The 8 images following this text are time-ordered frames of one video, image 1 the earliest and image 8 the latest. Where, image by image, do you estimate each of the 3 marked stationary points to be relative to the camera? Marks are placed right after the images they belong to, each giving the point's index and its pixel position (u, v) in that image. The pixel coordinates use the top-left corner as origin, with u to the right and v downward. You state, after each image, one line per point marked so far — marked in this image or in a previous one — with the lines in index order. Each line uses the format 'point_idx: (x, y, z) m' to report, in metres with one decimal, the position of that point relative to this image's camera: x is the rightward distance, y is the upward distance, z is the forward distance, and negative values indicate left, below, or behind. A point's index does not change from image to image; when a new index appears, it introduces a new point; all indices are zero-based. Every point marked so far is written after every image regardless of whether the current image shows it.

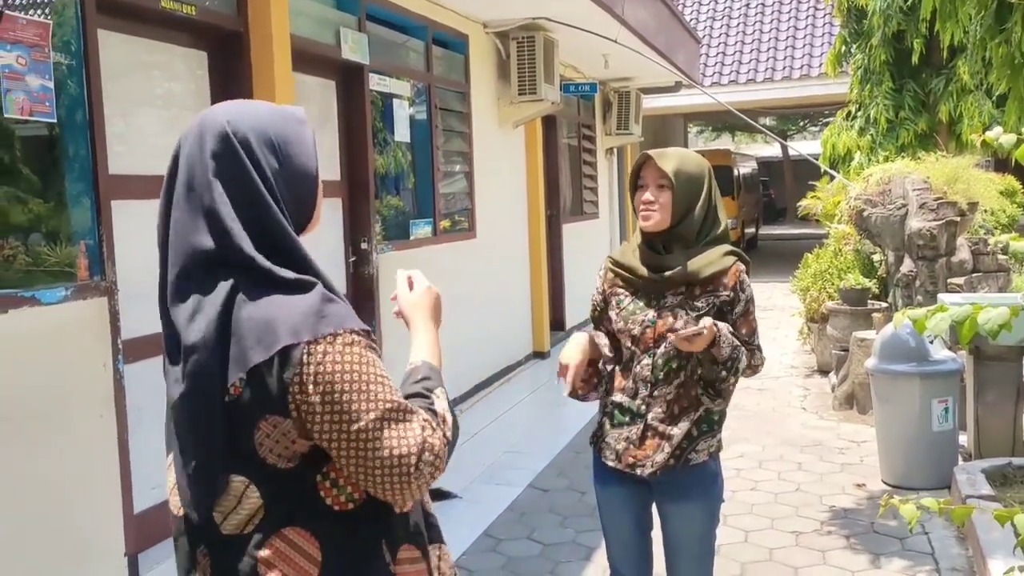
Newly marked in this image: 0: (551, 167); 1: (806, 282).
0: (+0.4, +1.2, +9.0) m
1: (+2.4, 0.0, +7.3) m
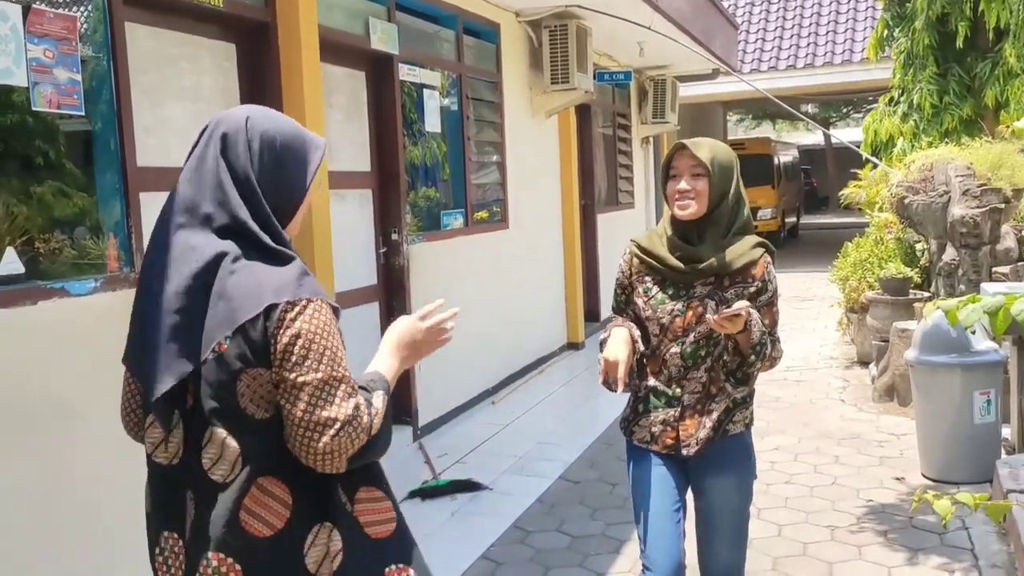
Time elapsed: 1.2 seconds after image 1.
0: (+0.7, +1.3, +8.9) m
1: (+2.6, +0.1, +7.2) m
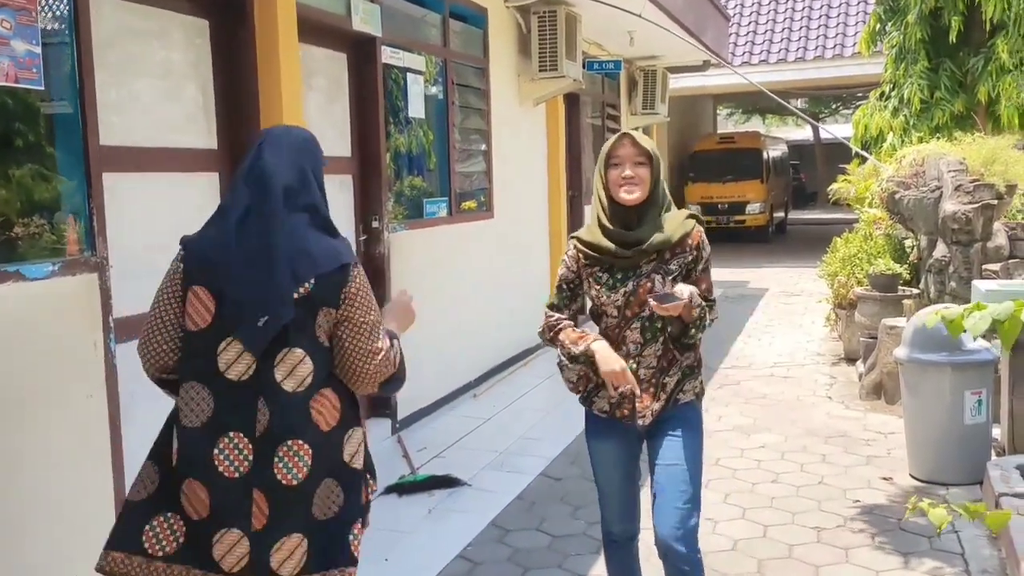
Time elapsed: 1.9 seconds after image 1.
0: (+0.6, +1.4, +8.8) m
1: (+2.5, +0.2, +7.1) m
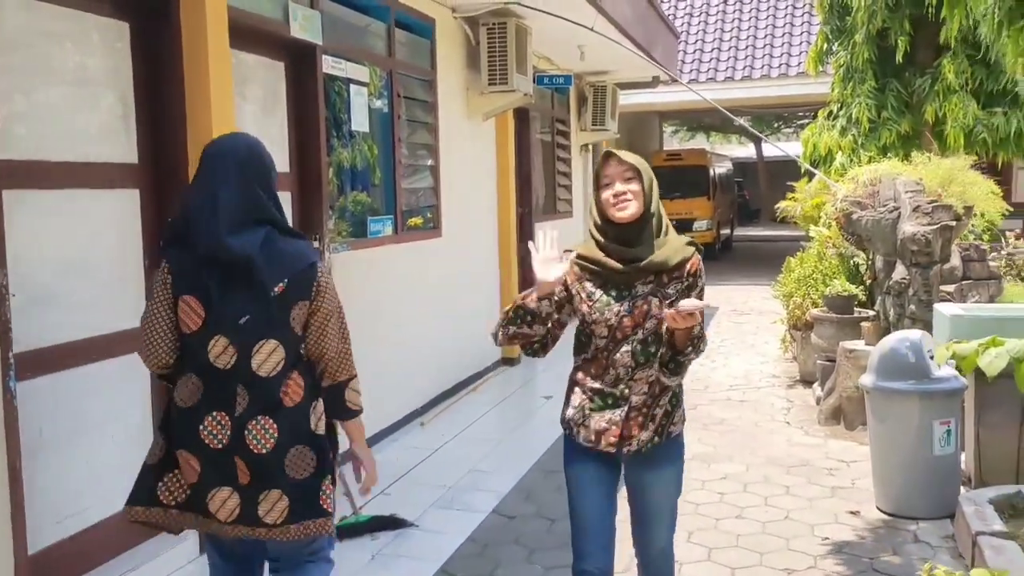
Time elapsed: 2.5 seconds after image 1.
0: (+0.1, +1.2, +8.6) m
1: (+2.1, 0.0, +6.9) m
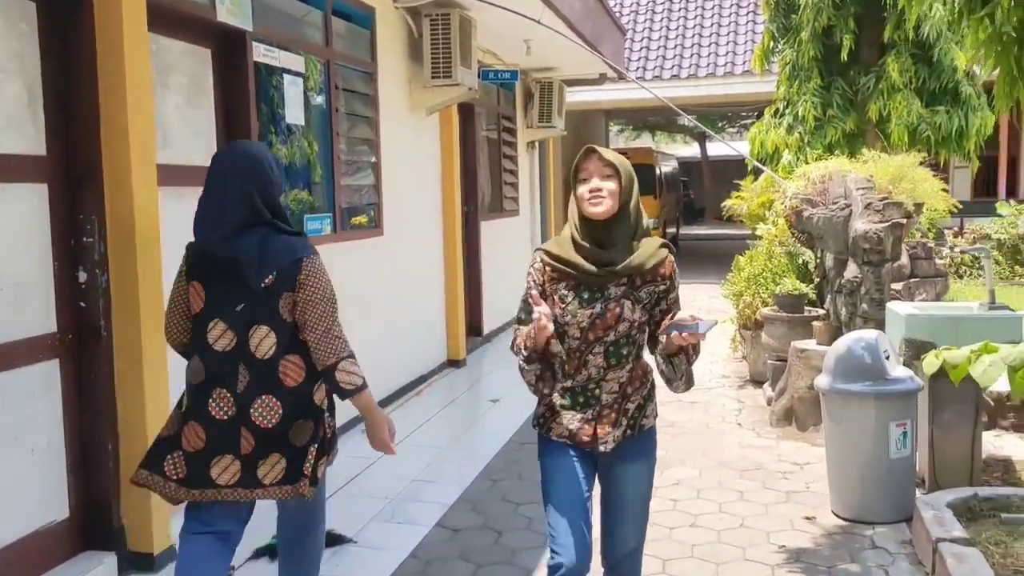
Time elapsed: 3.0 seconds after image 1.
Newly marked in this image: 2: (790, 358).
0: (-0.4, +1.2, +8.4) m
1: (+1.7, 0.0, +6.9) m
2: (+1.7, -0.4, +5.5) m
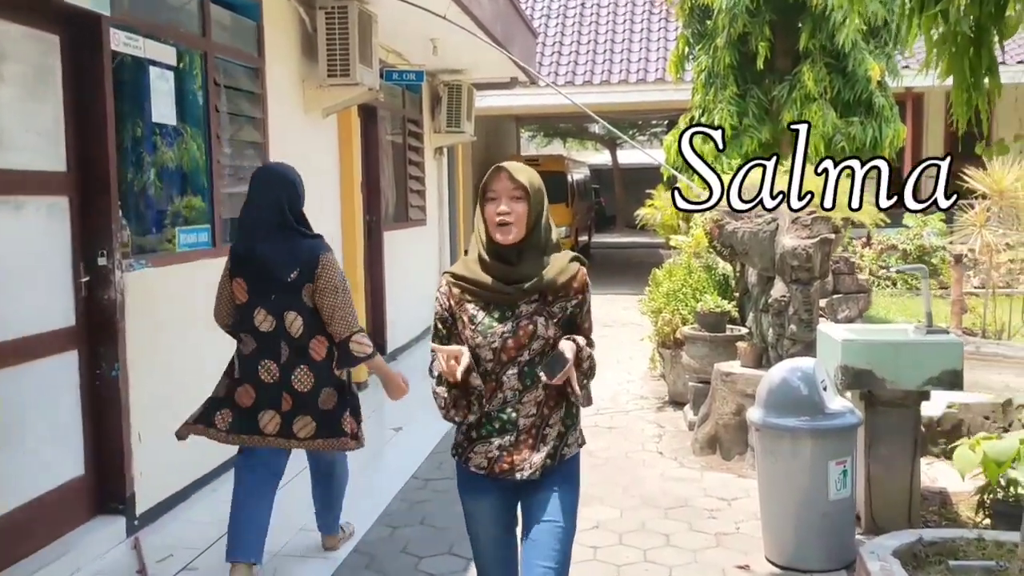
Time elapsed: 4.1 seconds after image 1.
0: (-1.2, +1.1, +7.8) m
1: (+1.0, -0.1, +6.5) m
2: (+1.2, -0.5, +5.2) m
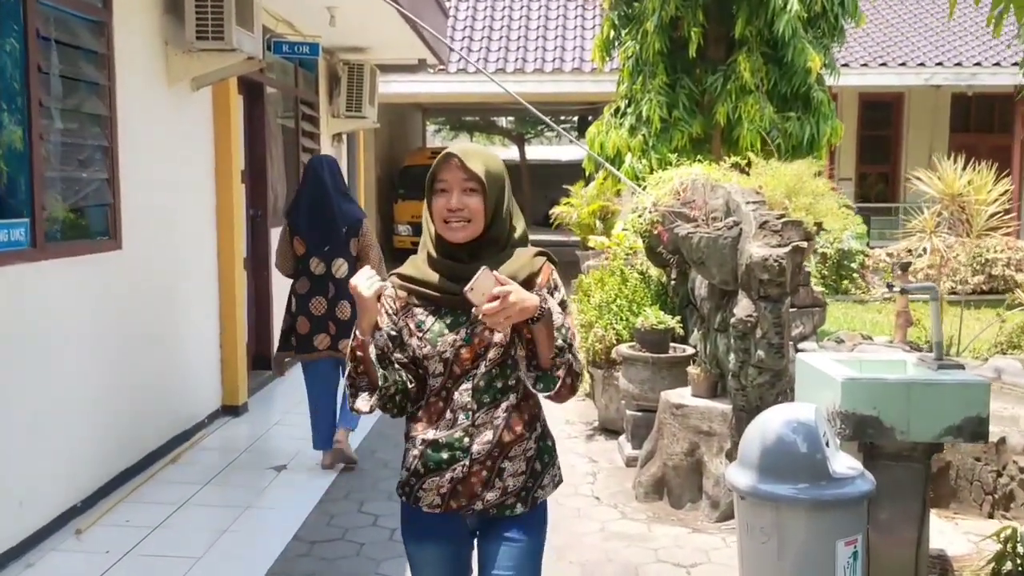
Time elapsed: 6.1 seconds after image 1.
0: (-1.9, +1.0, +6.7) m
1: (+0.5, -0.2, +5.7) m
2: (+0.7, -0.6, +4.4) m
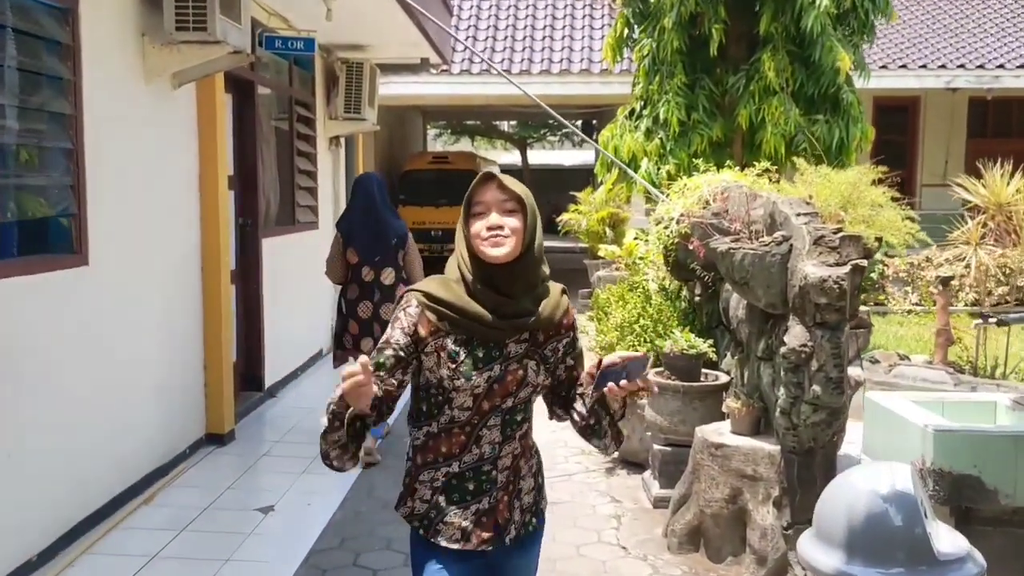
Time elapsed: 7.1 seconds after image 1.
0: (-1.8, +0.9, +6.2) m
1: (+0.5, -0.3, +5.2) m
2: (+0.8, -0.7, +3.9) m
